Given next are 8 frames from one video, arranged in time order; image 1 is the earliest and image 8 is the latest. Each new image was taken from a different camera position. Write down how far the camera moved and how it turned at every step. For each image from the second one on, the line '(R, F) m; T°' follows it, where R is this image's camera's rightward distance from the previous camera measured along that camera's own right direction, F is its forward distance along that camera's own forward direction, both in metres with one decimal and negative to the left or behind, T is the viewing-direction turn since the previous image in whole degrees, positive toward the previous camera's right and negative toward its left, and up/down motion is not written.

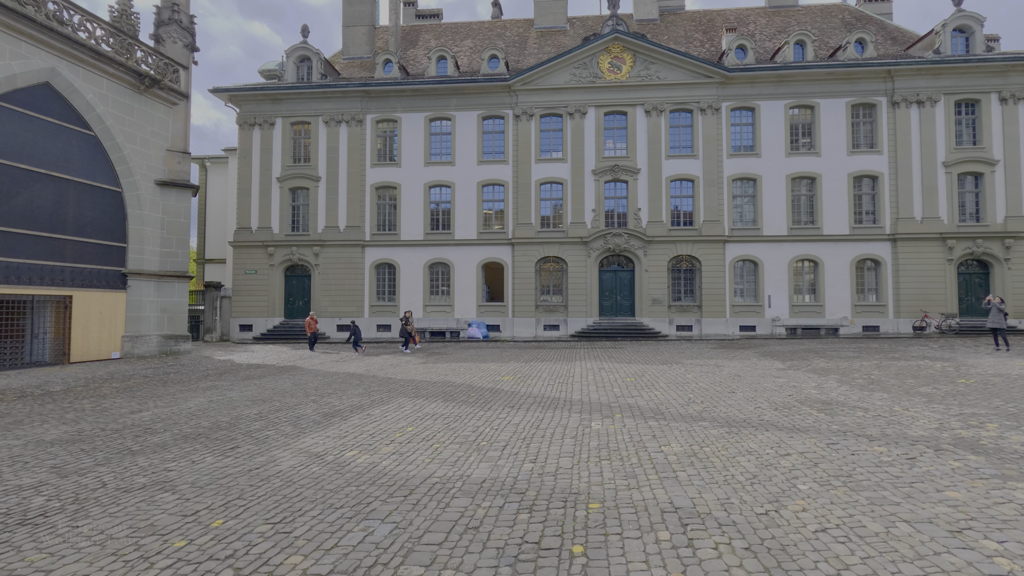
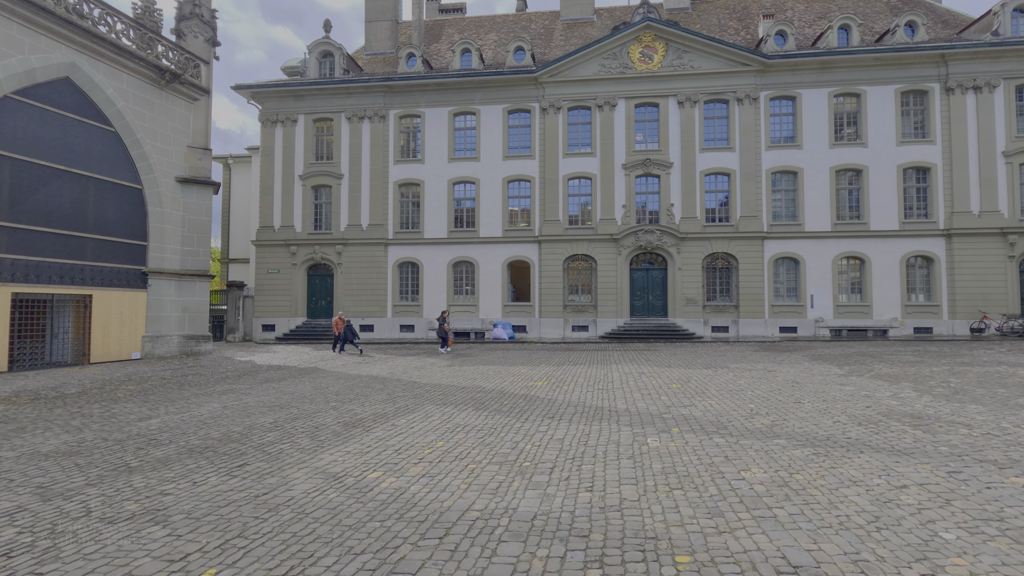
(-0.3, +0.9) m; -2°
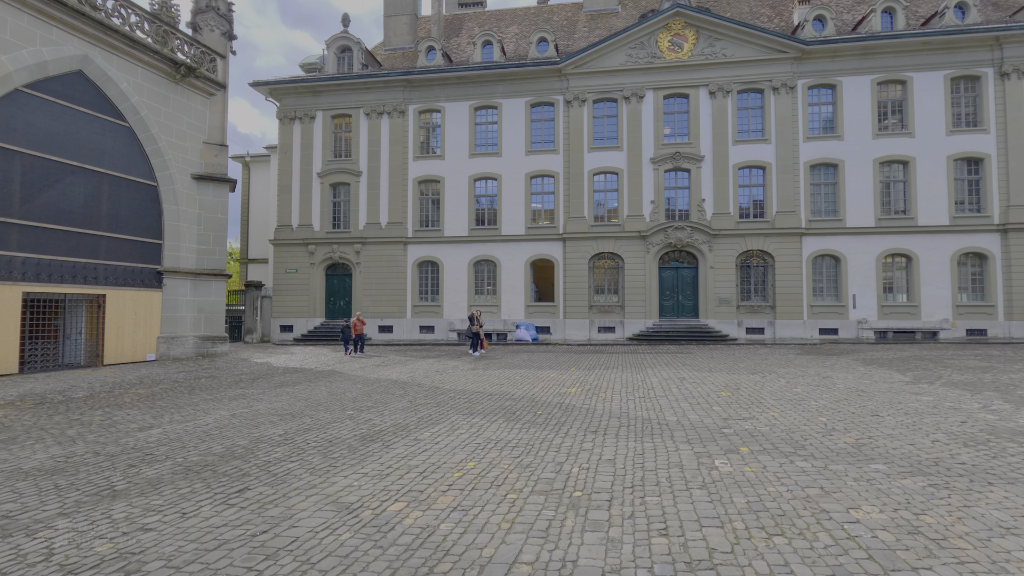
(-0.3, +0.9) m; -2°
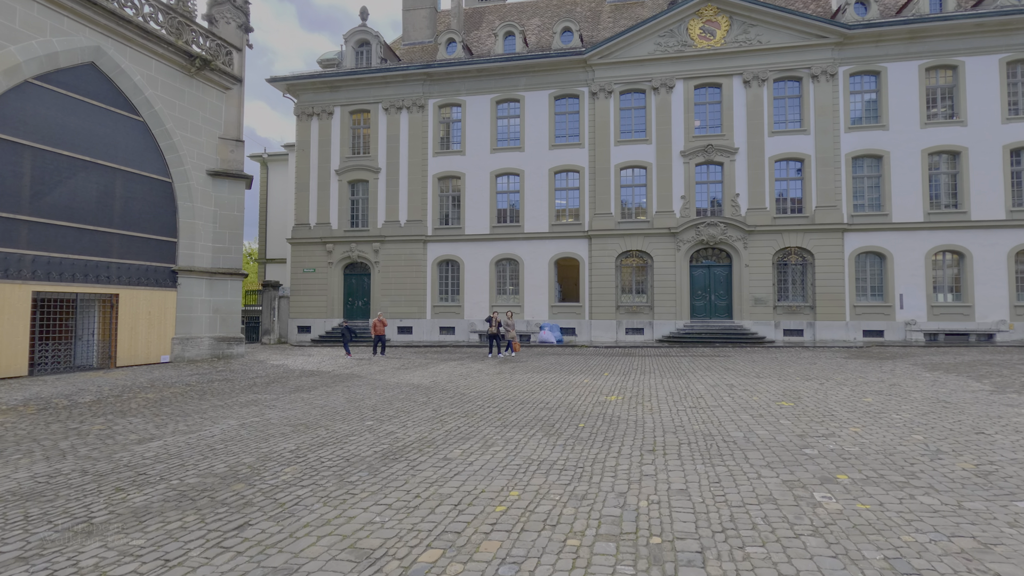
(-0.3, +0.9) m; -2°
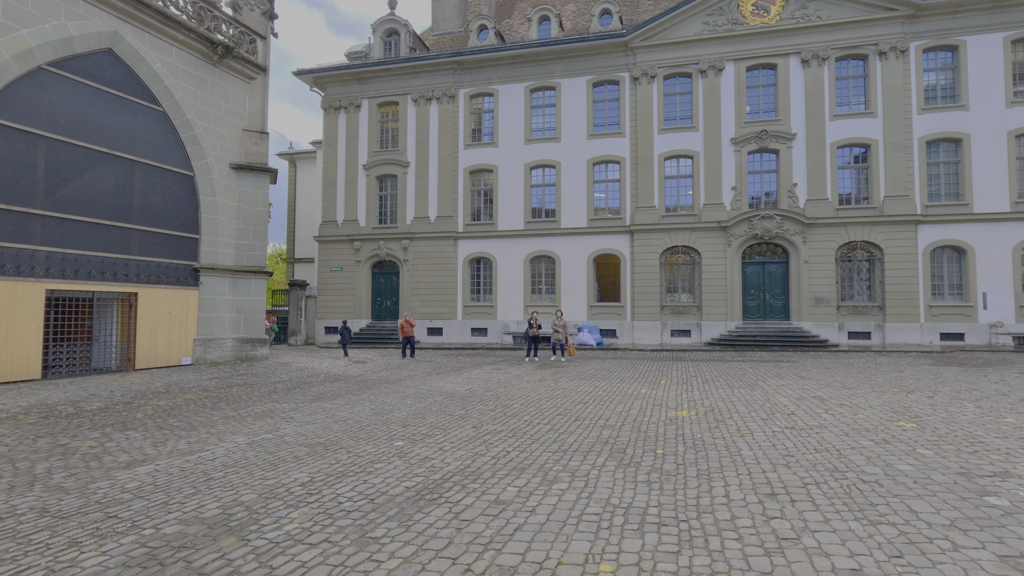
(-0.4, +1.4) m; -3°
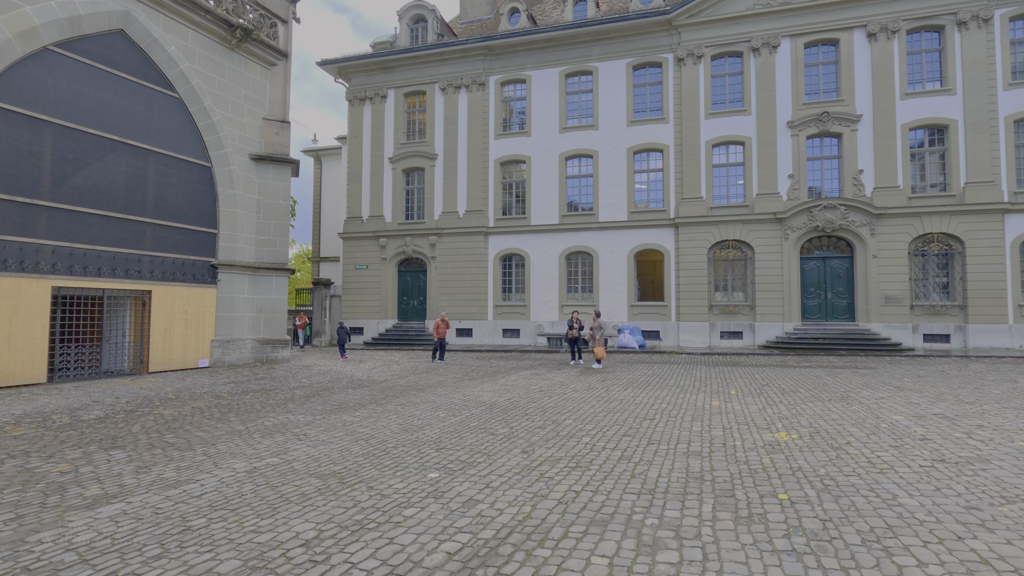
(-0.4, +1.4) m; -3°
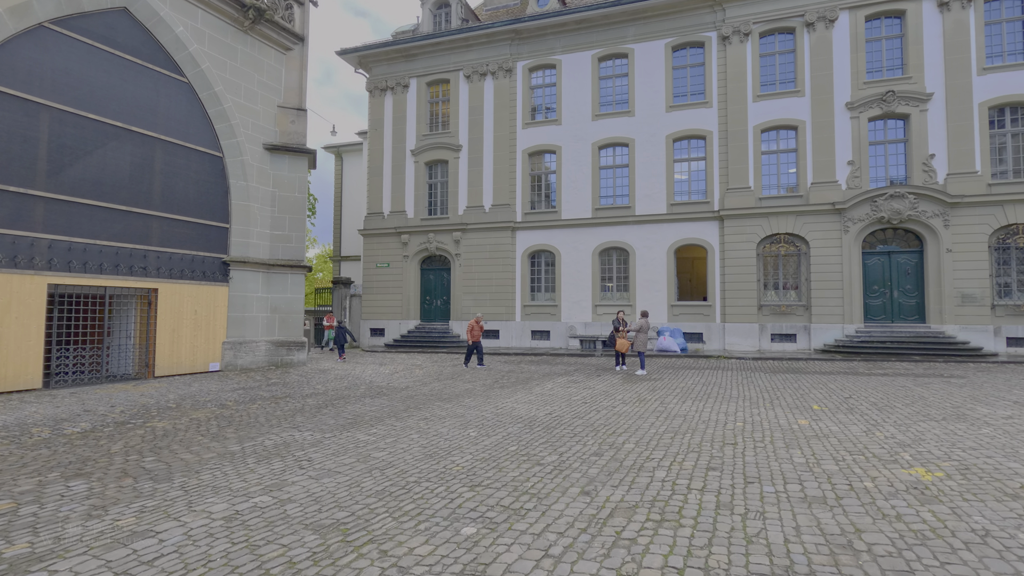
(-0.3, +1.4) m; -2°
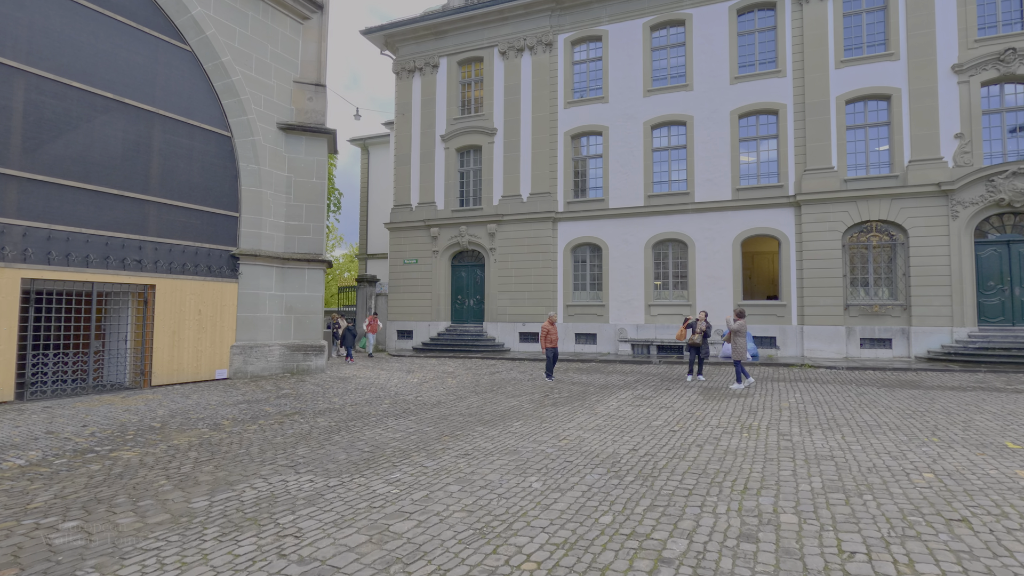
(-0.5, +2.2) m; -3°
